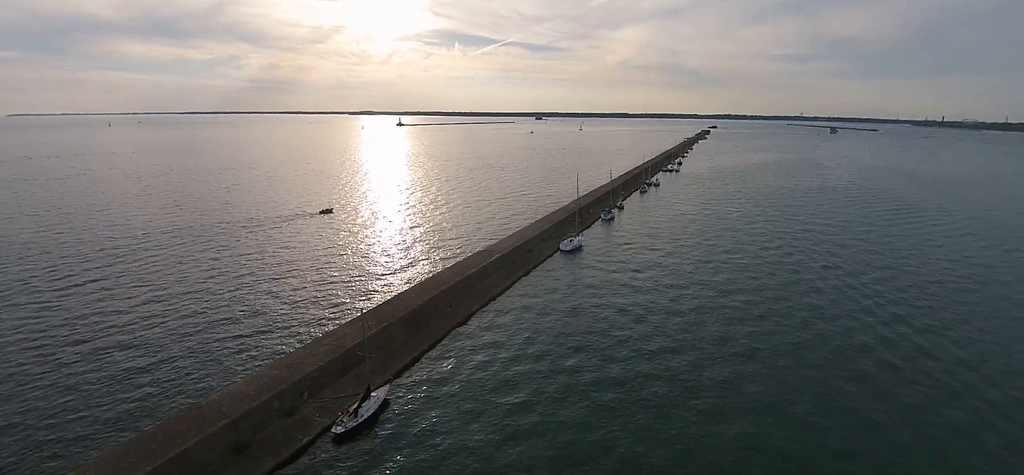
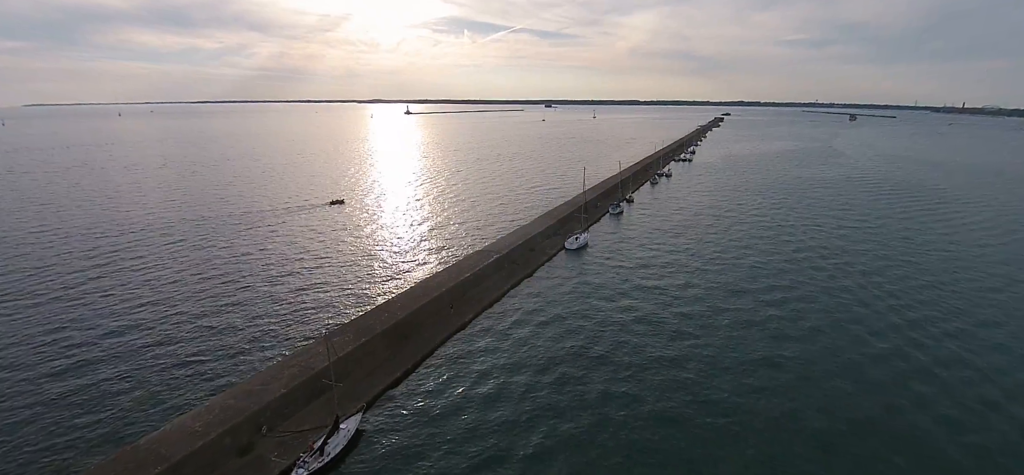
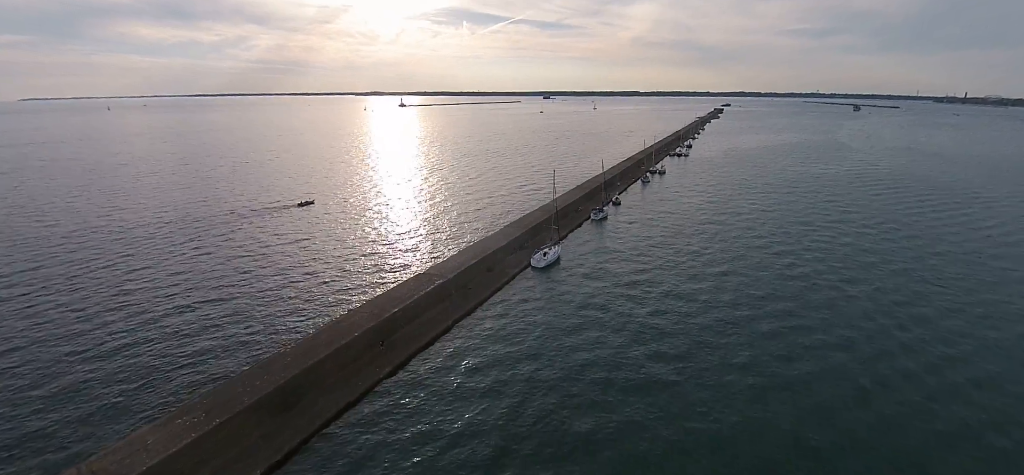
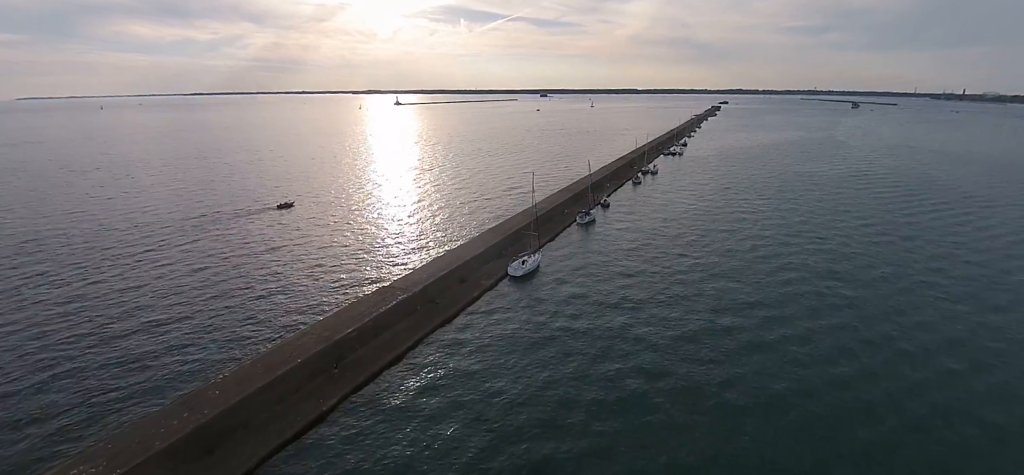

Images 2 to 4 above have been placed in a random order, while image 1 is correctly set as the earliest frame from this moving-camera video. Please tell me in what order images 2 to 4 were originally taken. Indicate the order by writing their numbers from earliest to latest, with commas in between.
2, 3, 4
